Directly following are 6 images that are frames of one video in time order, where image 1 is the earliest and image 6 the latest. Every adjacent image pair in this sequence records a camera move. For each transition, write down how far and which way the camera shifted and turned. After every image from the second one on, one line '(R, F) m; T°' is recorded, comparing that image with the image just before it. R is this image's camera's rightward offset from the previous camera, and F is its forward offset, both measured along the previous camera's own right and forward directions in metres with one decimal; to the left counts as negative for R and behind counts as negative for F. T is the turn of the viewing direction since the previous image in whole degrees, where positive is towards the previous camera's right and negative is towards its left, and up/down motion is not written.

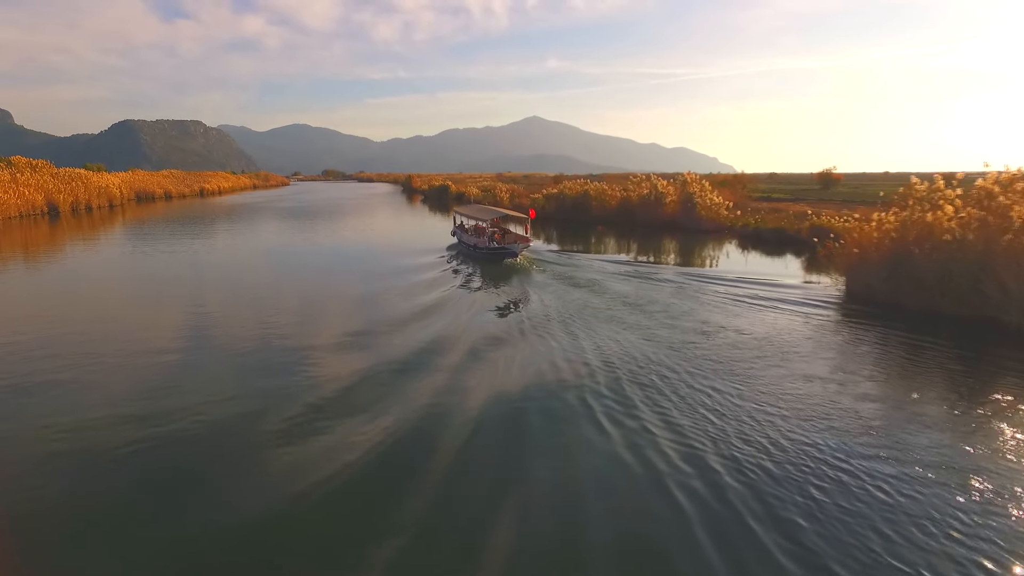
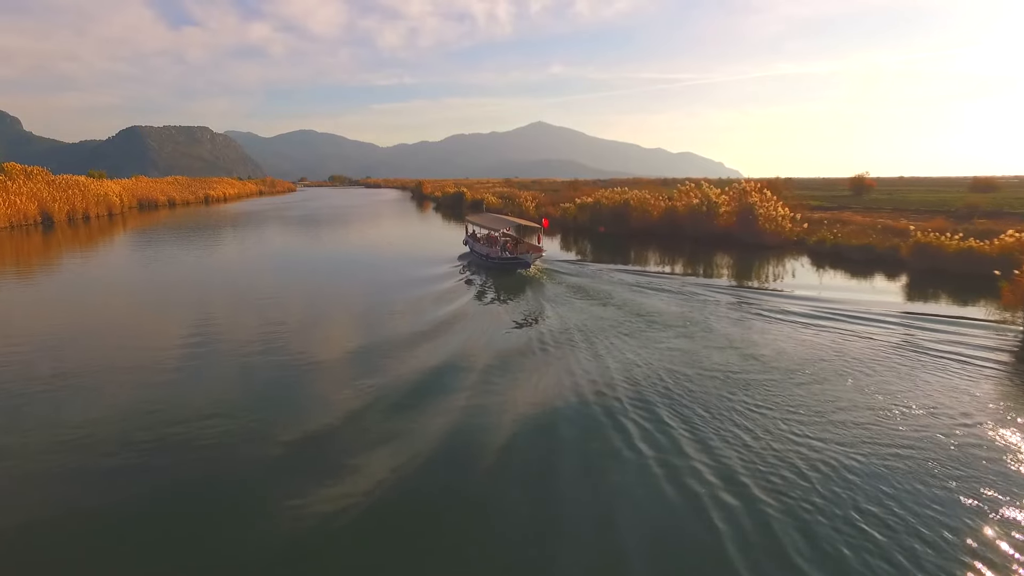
(-0.6, +1.1) m; 0°
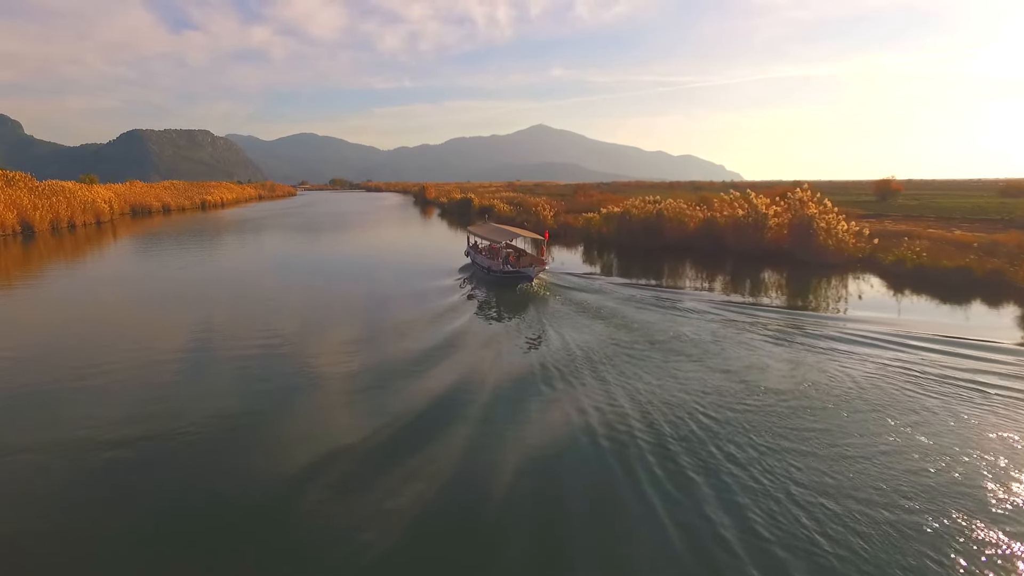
(-0.4, +1.1) m; 0°
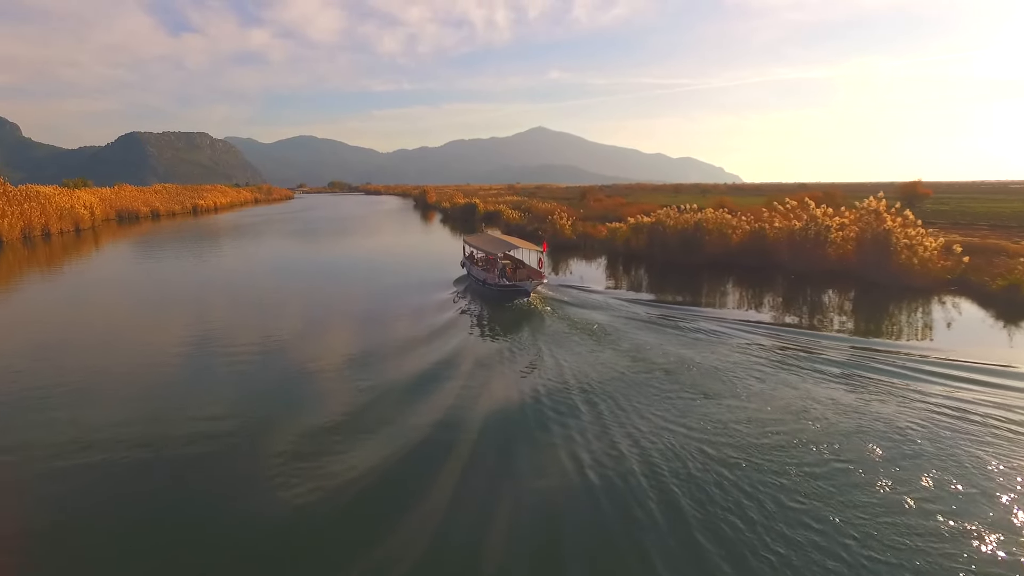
(-0.4, +1.2) m; 0°
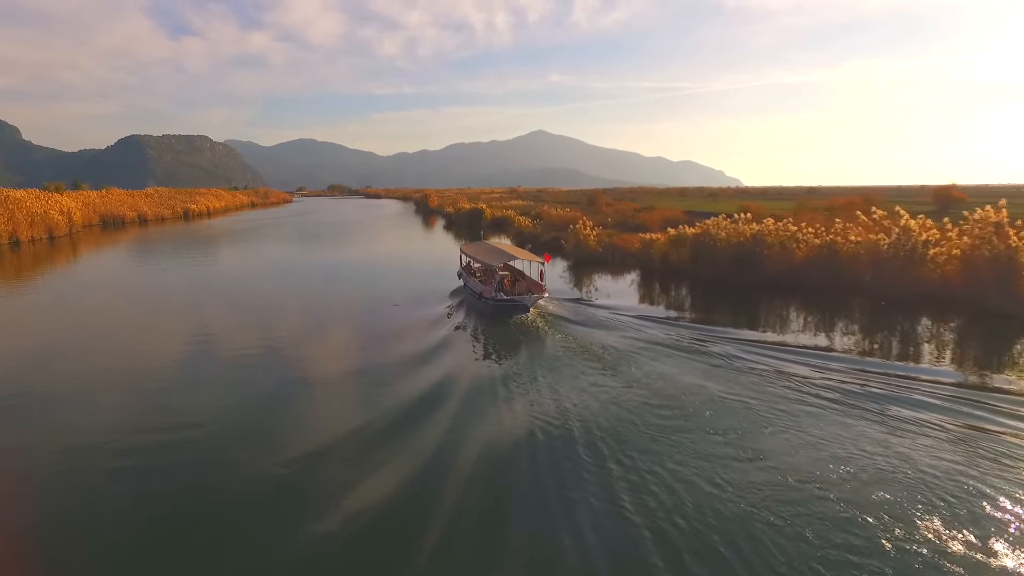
(-0.4, +1.3) m; 0°
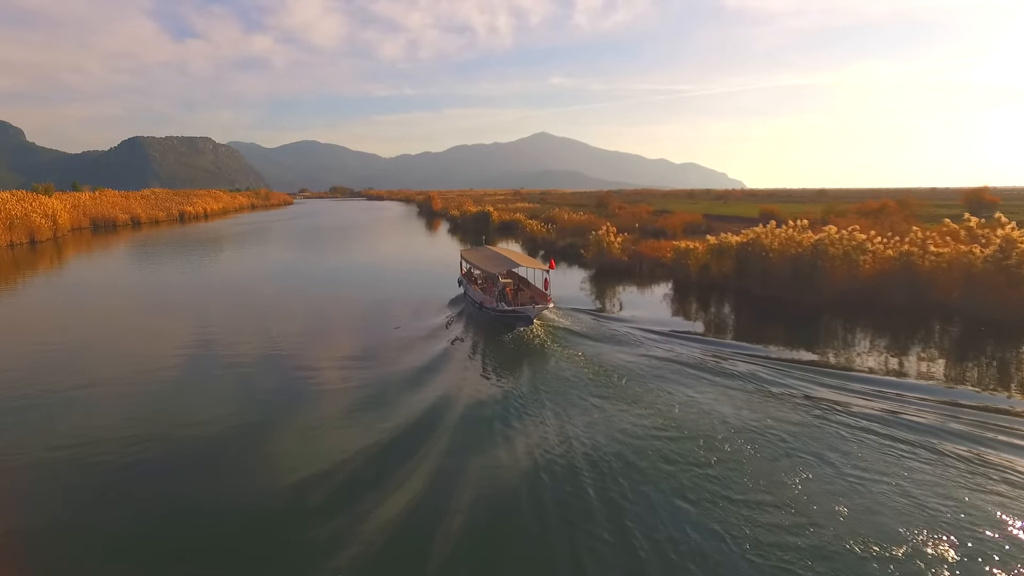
(-0.3, +1.0) m; 0°
